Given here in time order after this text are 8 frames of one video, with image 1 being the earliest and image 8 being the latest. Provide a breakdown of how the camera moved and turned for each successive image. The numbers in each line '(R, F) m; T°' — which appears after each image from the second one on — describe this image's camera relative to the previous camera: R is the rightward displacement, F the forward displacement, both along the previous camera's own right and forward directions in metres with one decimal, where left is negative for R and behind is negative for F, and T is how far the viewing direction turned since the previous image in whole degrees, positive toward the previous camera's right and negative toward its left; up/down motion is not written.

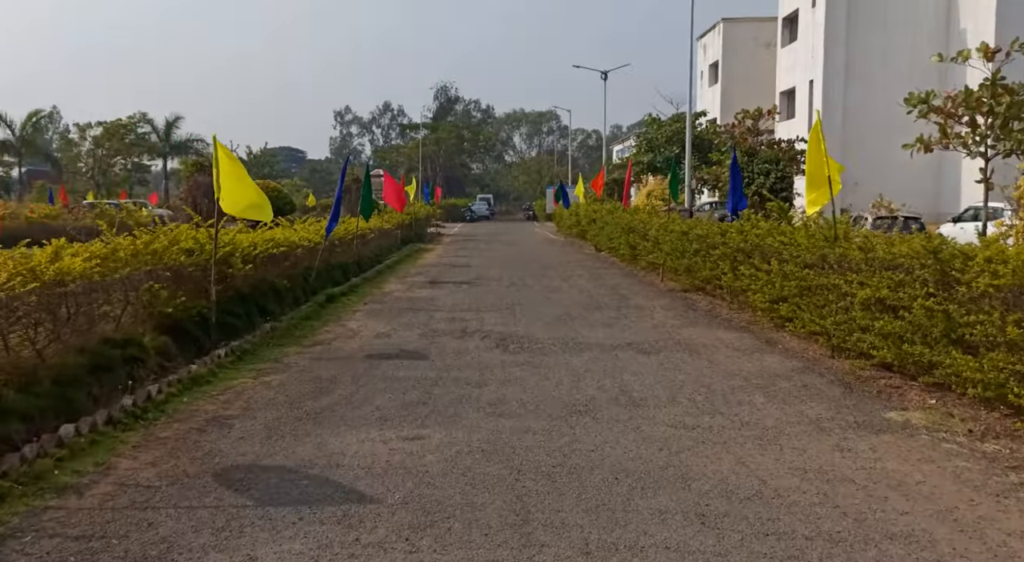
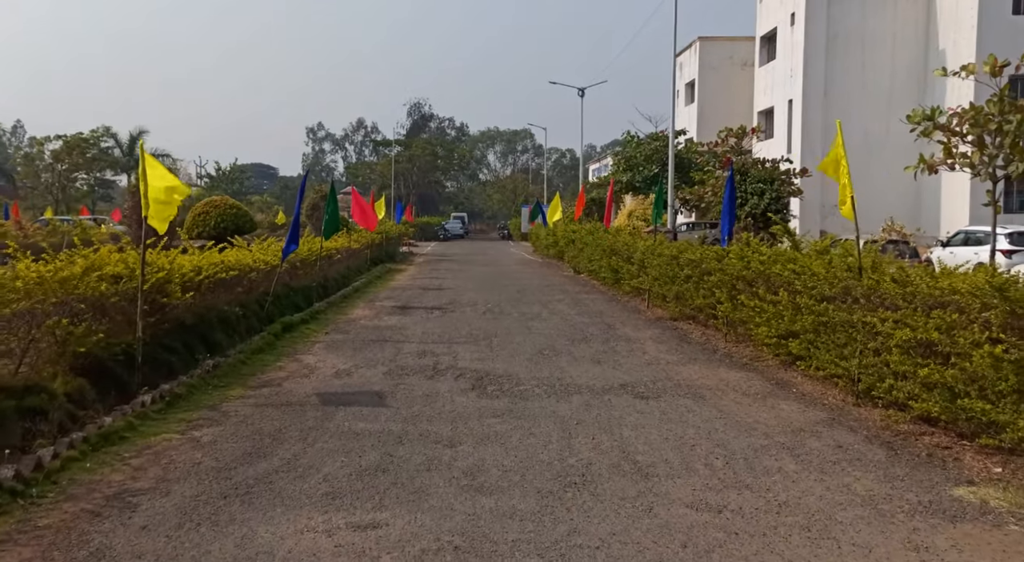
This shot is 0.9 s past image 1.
(0.0, +1.2) m; +2°
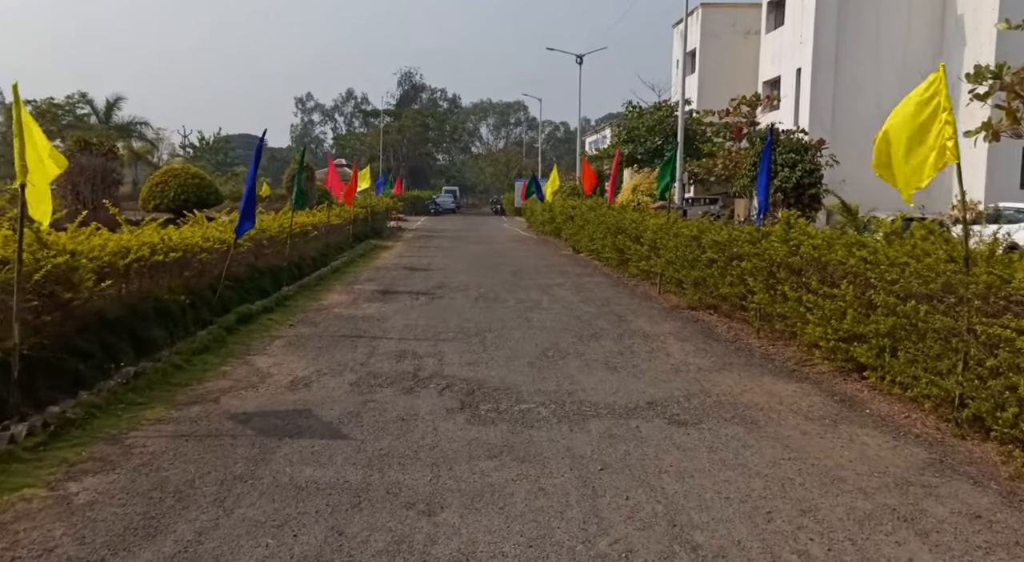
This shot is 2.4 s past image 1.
(-0.1, +1.8) m; +1°
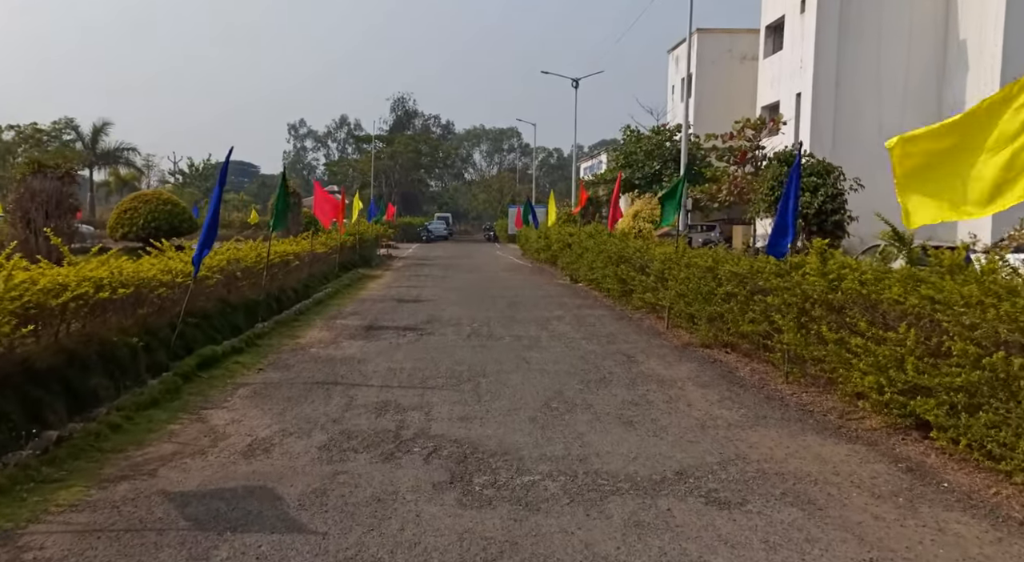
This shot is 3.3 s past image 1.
(0.0, +1.1) m; 0°
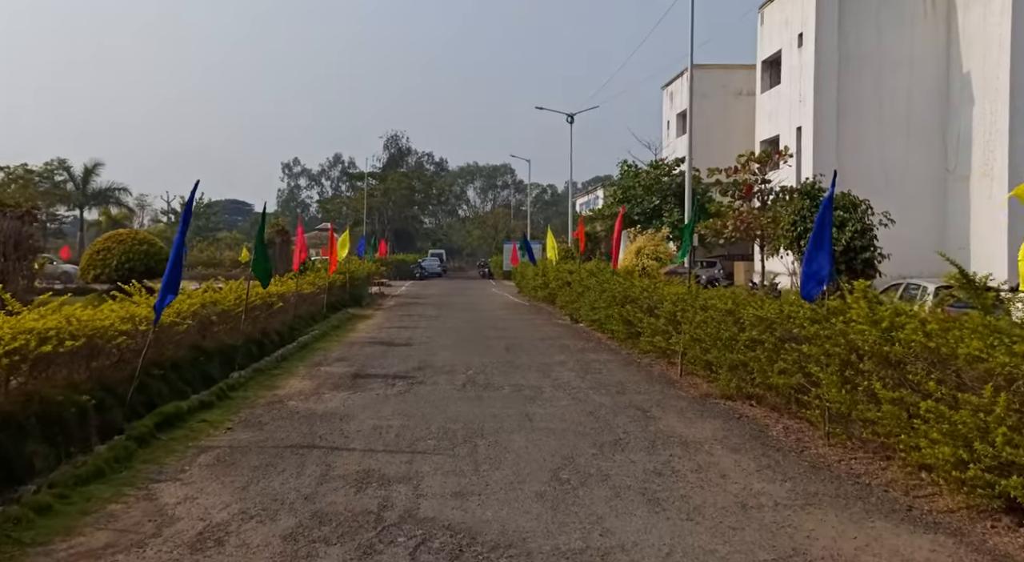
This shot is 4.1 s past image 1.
(-0.1, +1.0) m; 0°
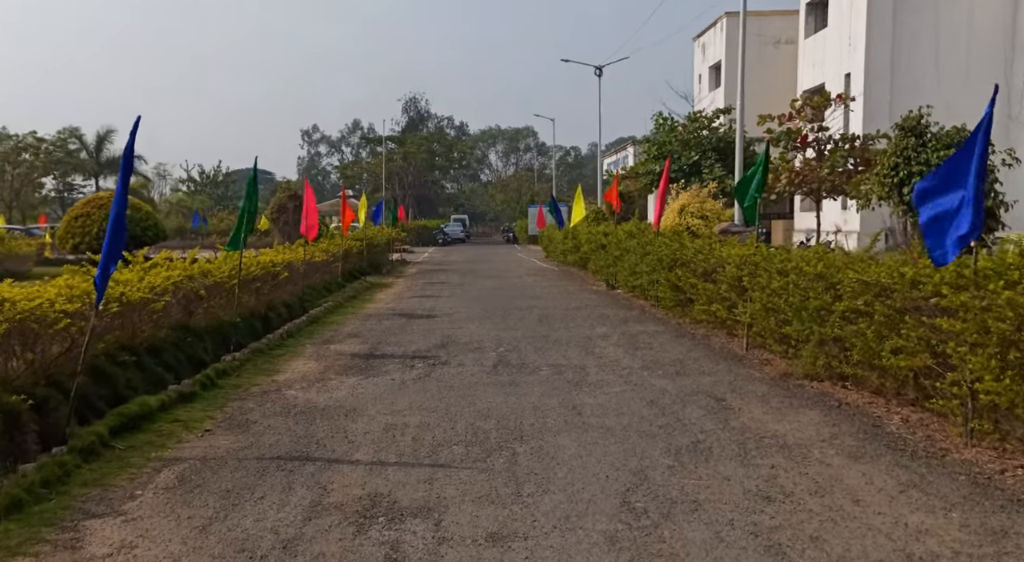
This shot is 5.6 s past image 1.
(-0.1, +1.8) m; -1°
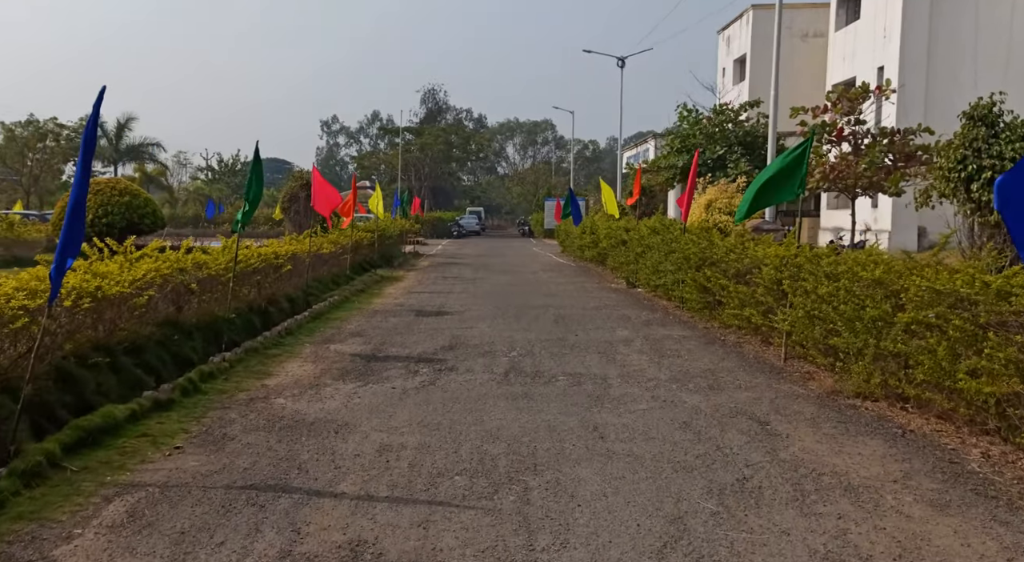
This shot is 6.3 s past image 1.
(0.0, +0.9) m; -1°
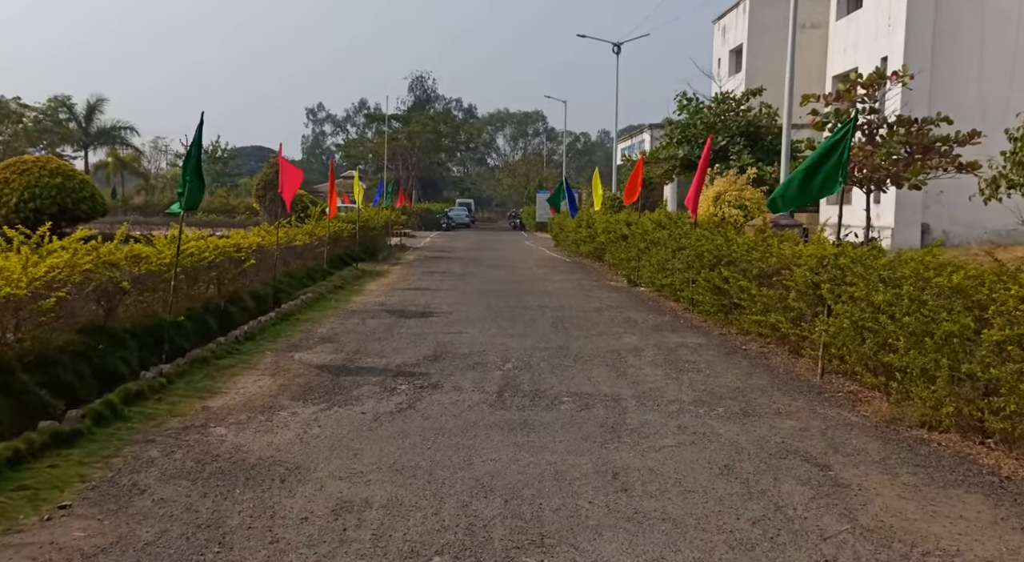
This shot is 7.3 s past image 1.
(-0.1, +1.4) m; +1°
